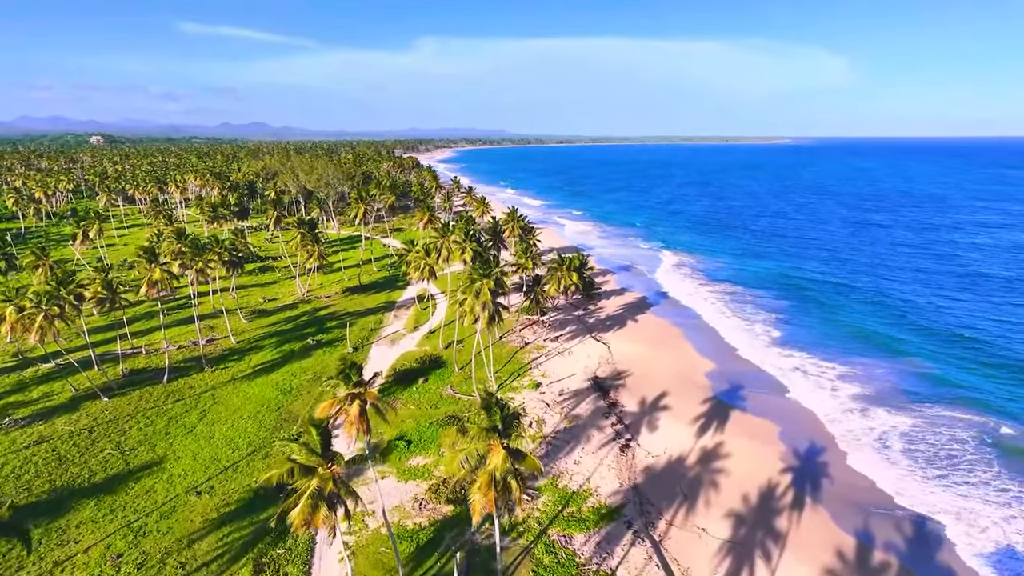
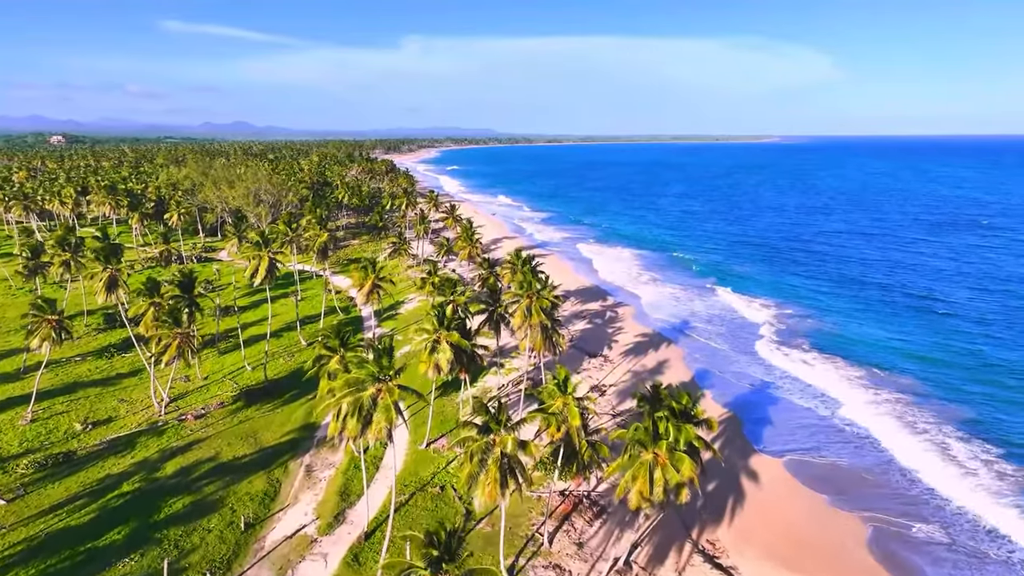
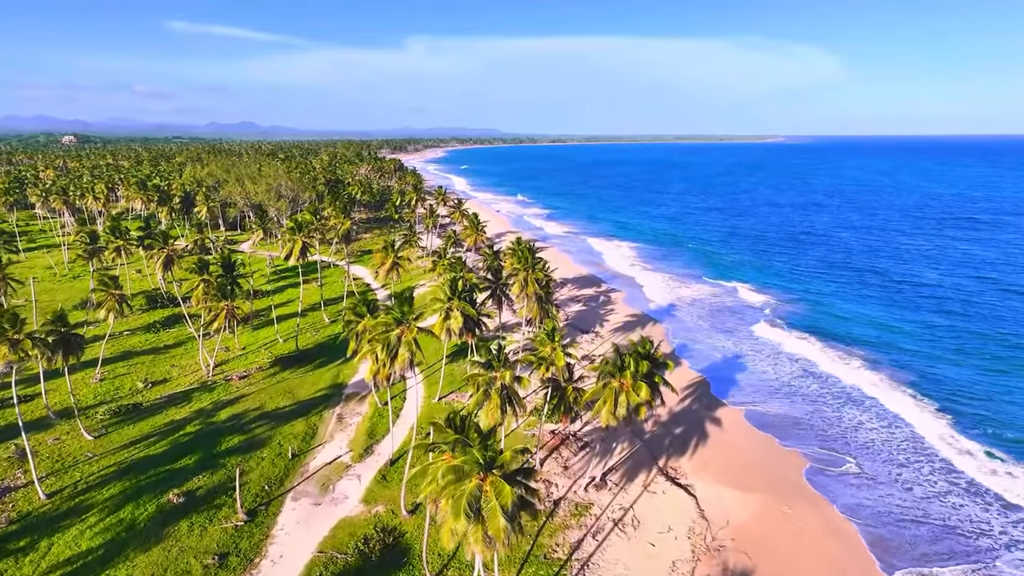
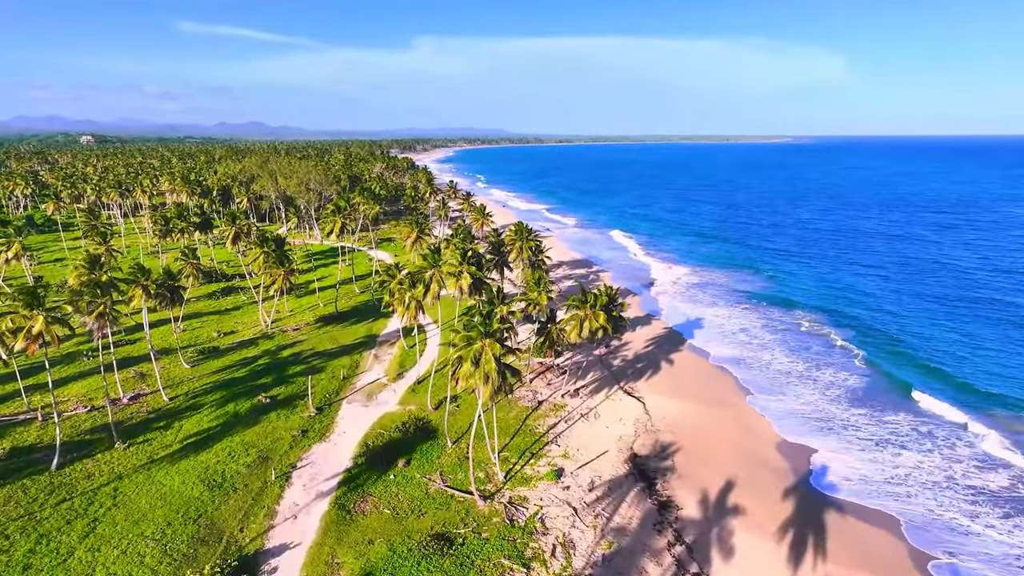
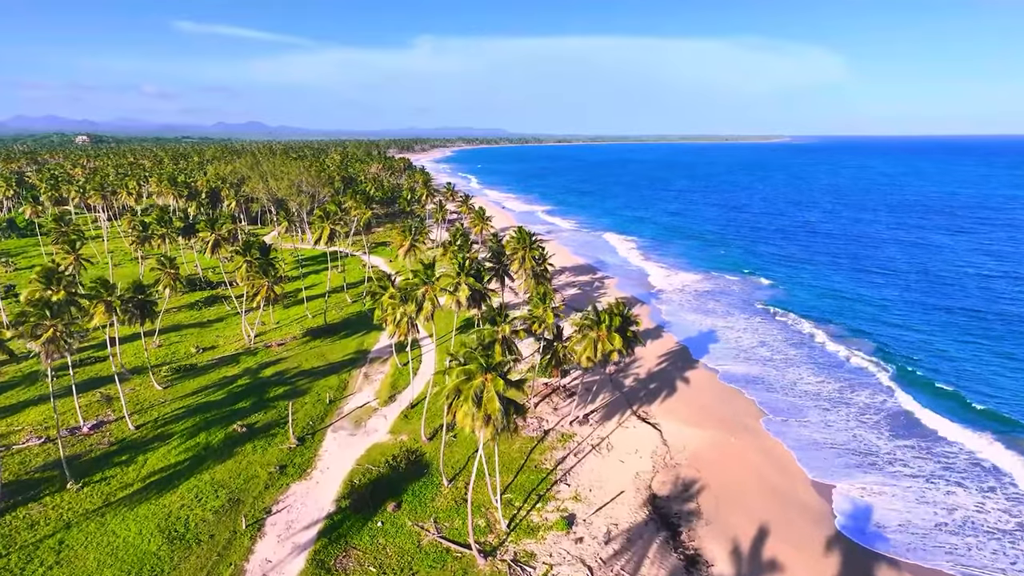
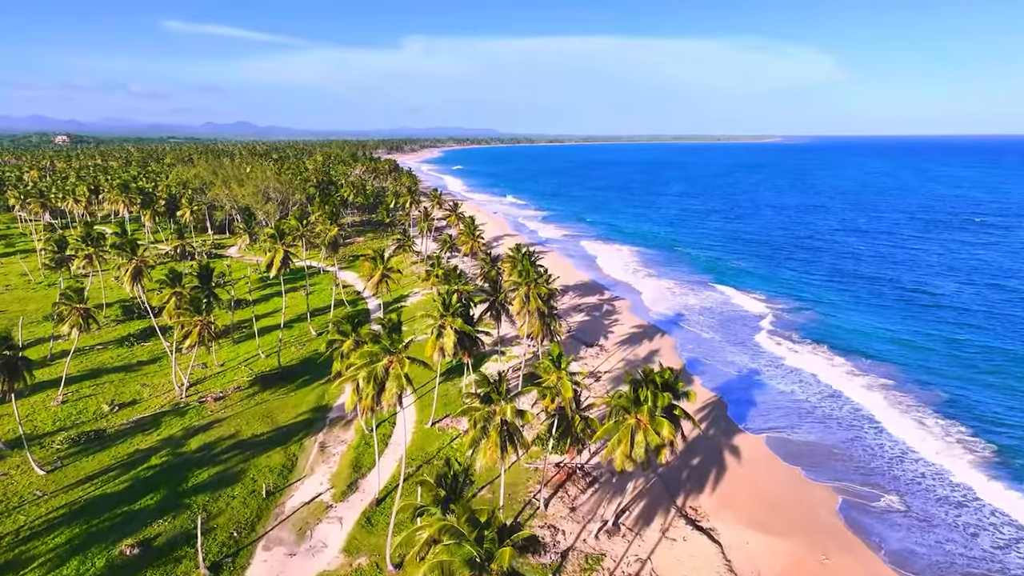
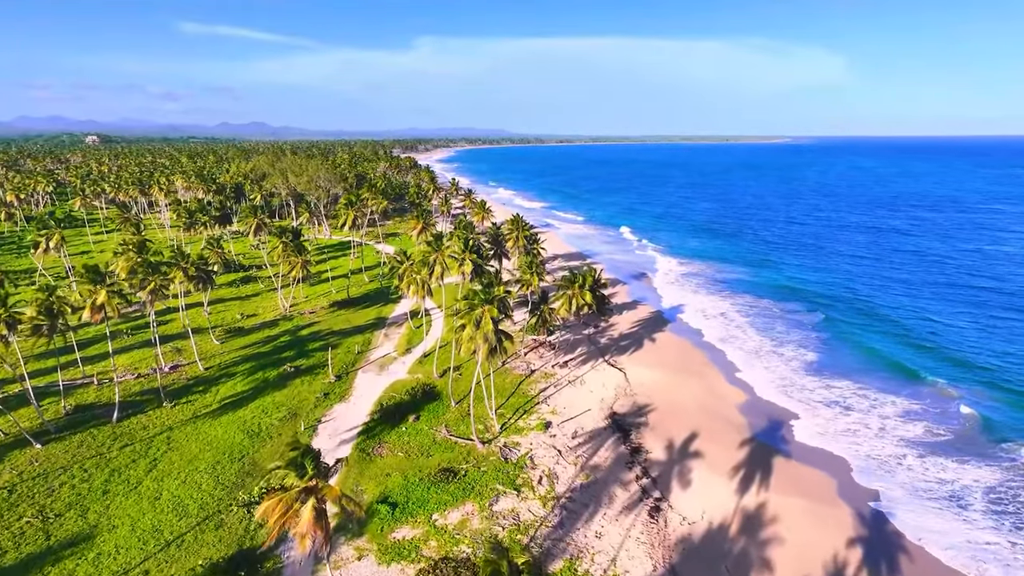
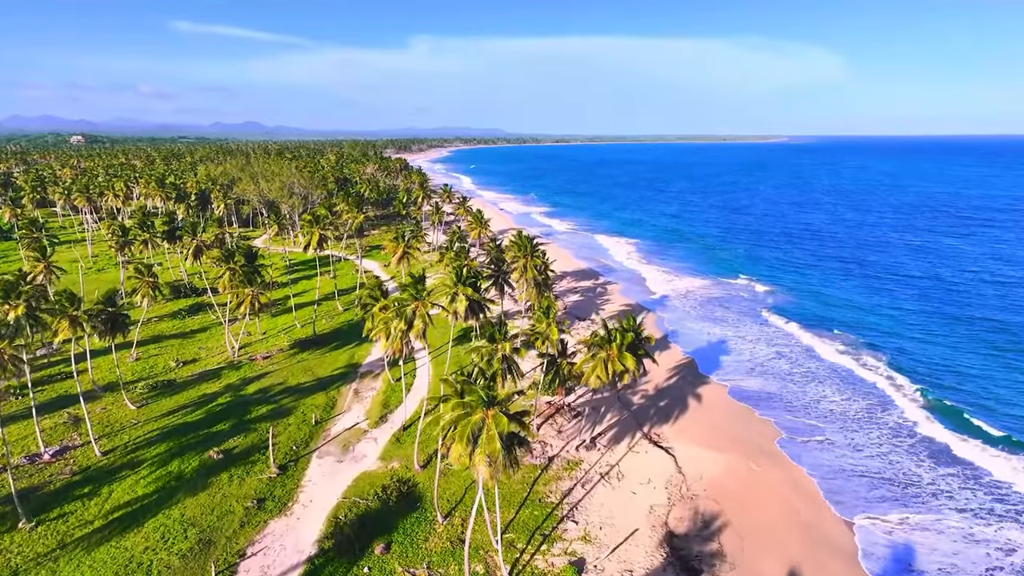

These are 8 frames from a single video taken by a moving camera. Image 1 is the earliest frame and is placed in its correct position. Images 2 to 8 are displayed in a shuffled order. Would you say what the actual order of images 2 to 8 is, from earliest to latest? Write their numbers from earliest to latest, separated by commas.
7, 4, 5, 8, 3, 6, 2
